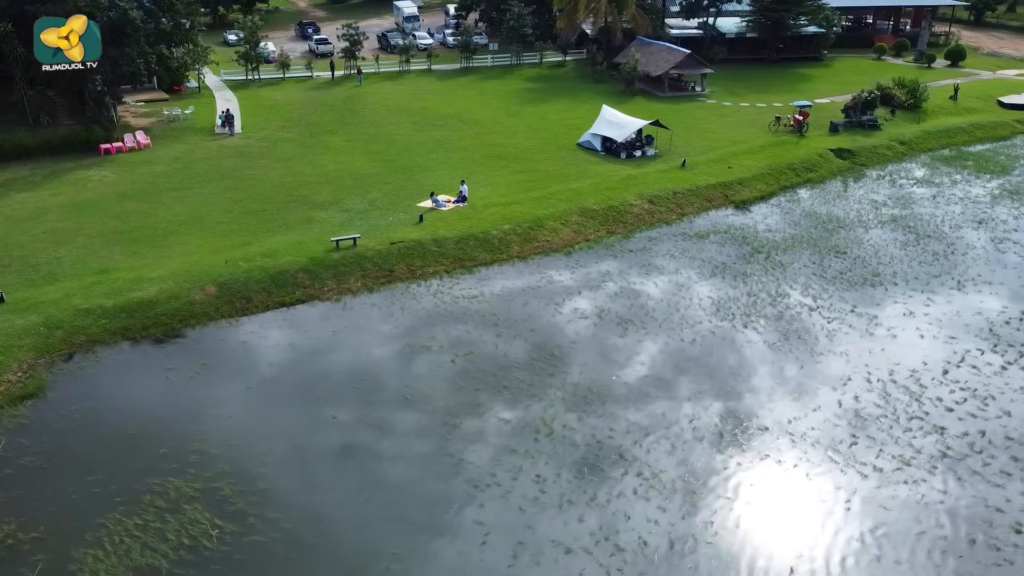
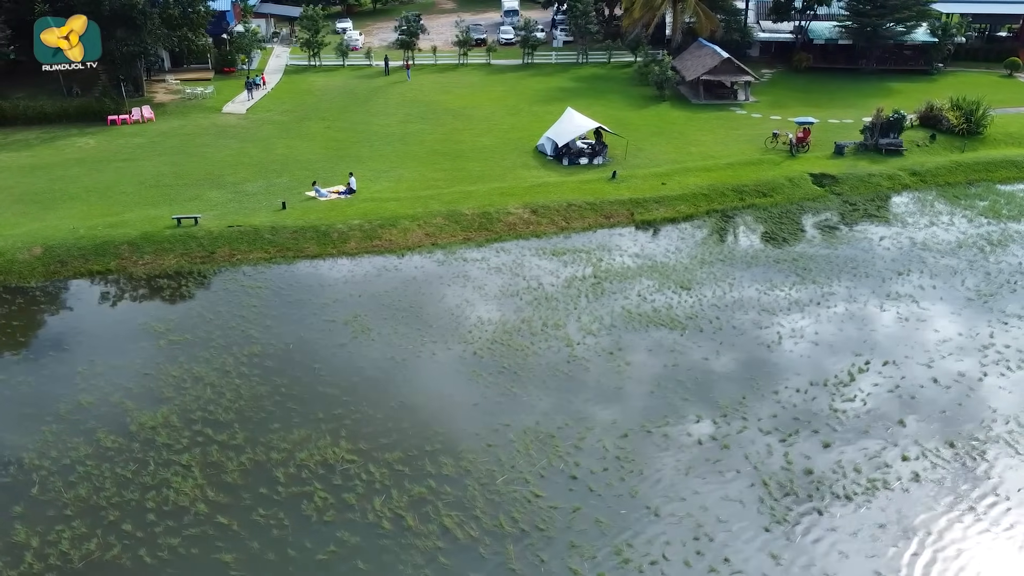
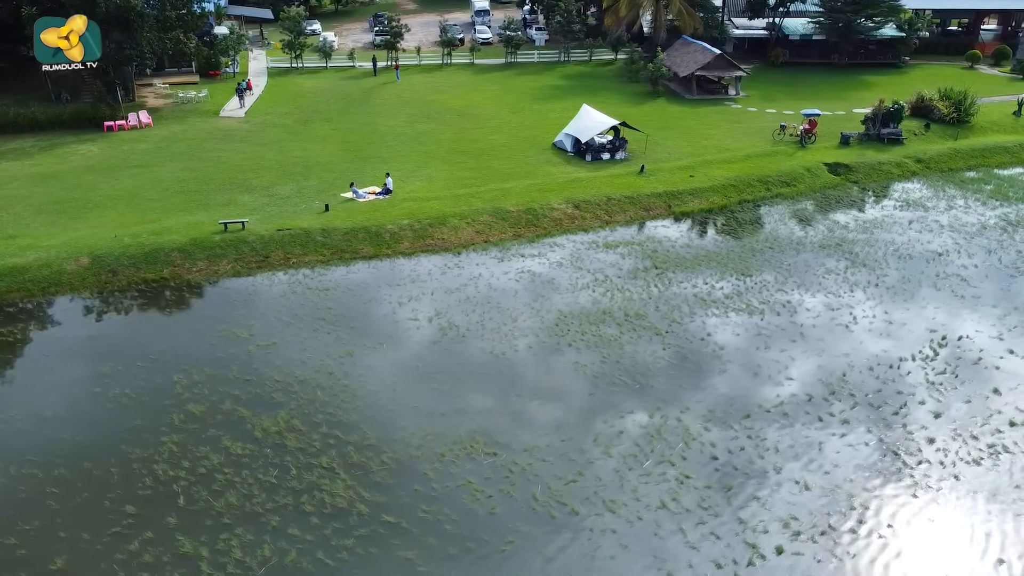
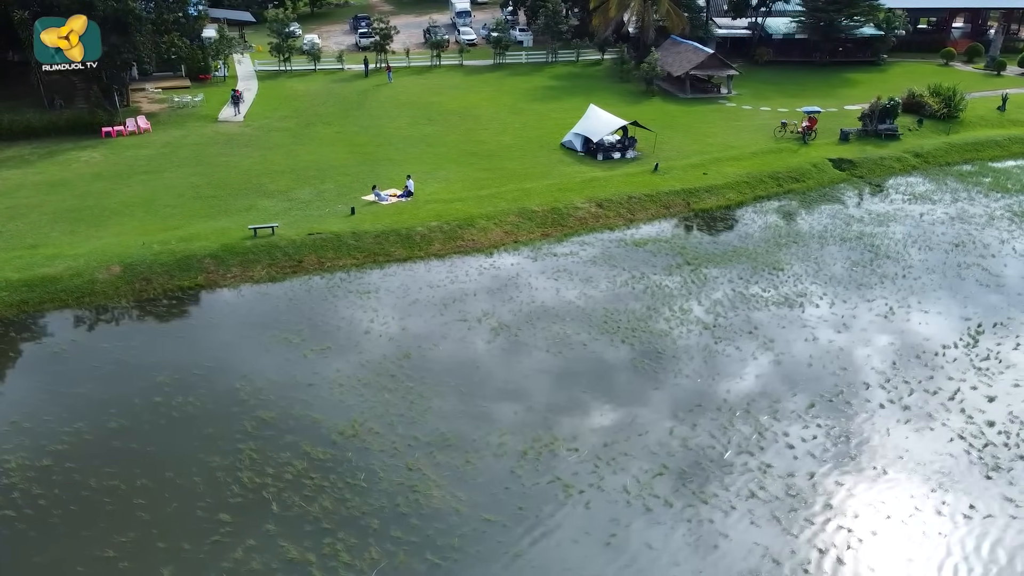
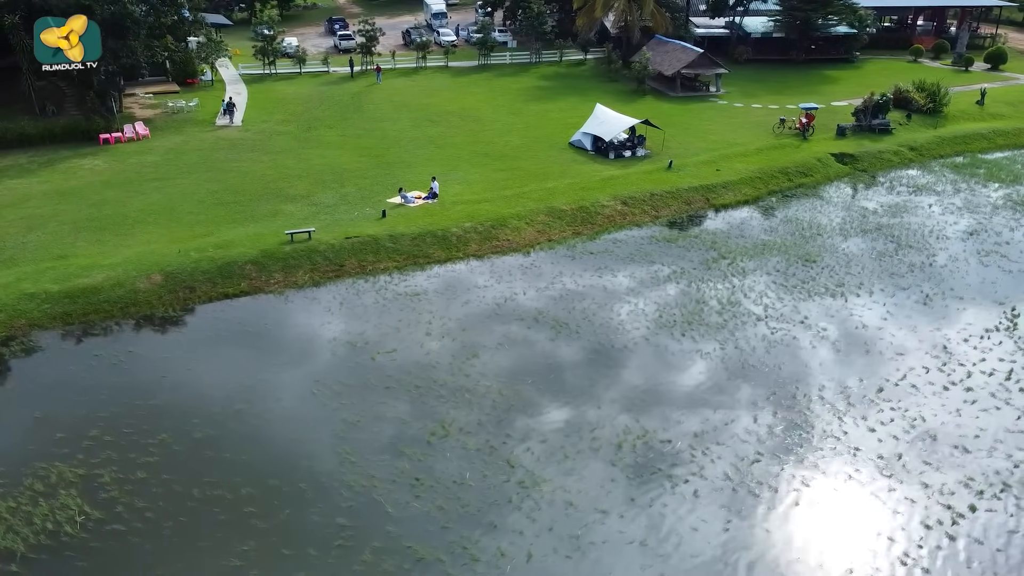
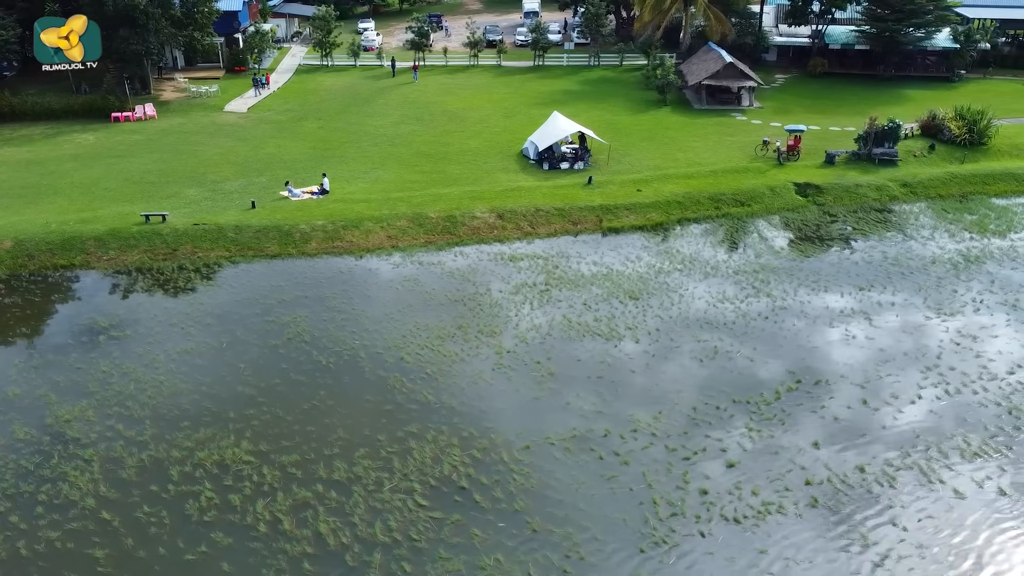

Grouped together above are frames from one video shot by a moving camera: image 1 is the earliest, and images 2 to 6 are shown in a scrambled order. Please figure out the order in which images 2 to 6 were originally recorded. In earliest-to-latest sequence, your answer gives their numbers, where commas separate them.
5, 4, 3, 2, 6
